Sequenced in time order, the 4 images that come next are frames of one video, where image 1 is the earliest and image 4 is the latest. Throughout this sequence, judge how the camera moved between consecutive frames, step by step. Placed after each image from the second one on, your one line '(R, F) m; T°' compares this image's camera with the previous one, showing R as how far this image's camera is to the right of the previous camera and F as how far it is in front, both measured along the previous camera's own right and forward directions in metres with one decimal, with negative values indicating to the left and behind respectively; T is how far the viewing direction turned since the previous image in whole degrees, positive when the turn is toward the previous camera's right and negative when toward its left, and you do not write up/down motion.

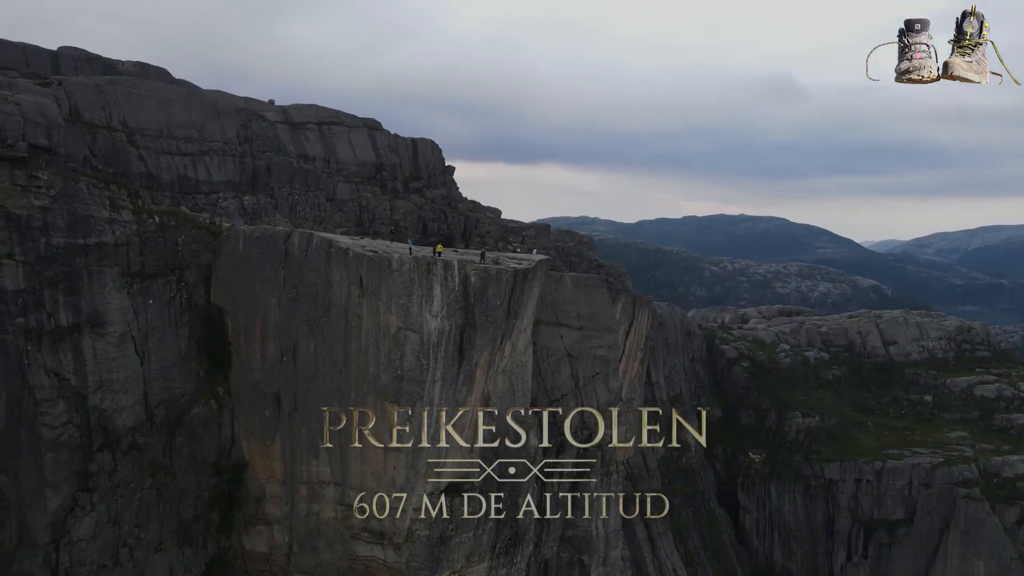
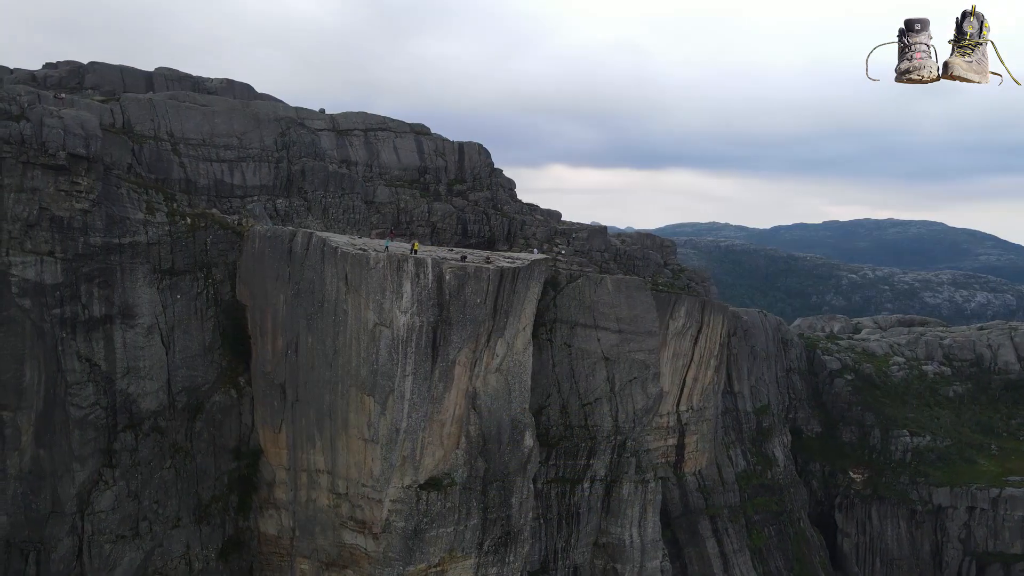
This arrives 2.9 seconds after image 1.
(+4.3, +0.4) m; -10°
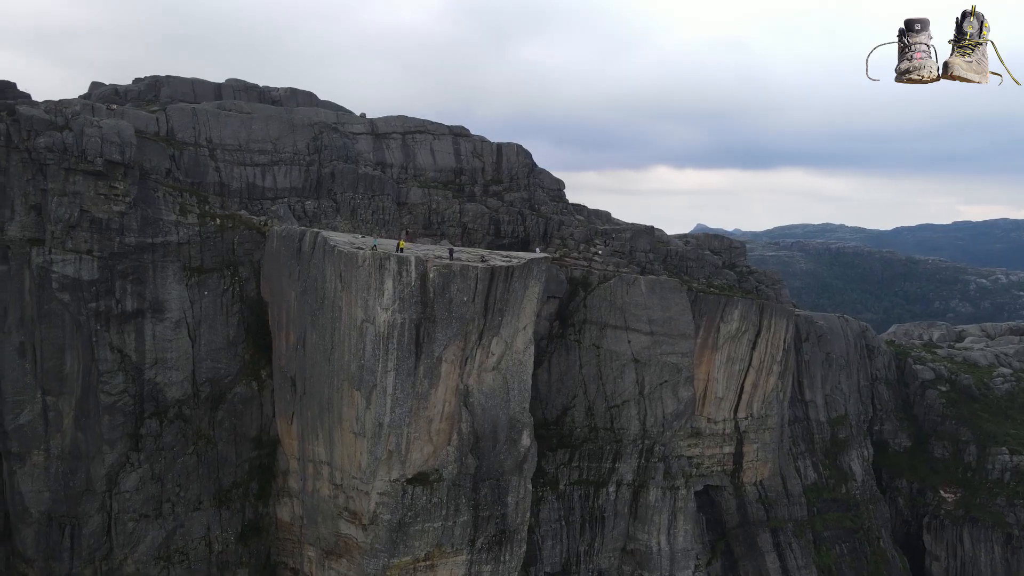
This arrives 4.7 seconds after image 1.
(+3.4, +0.2) m; -8°
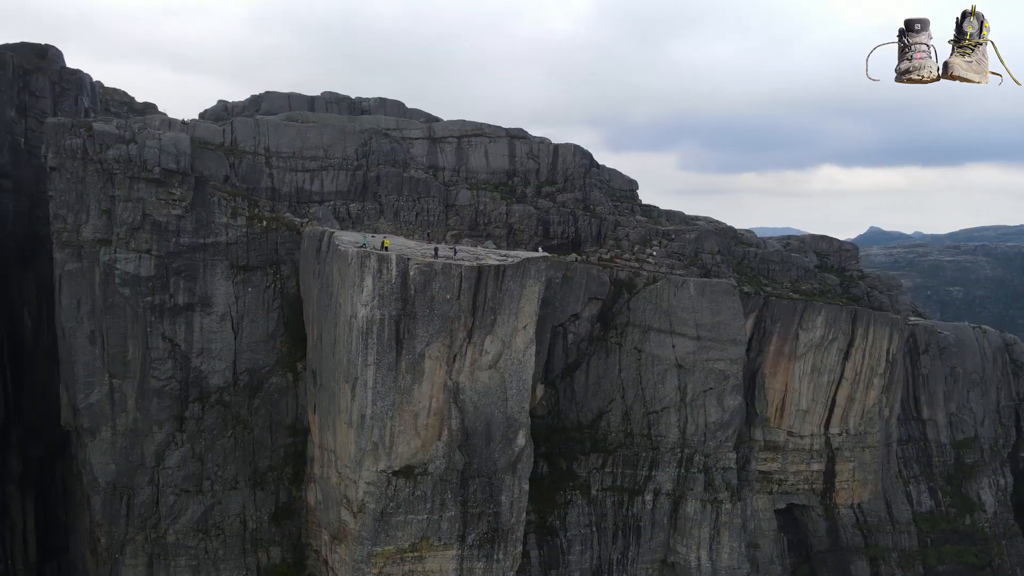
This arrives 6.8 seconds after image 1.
(+5.0, +0.5) m; -12°
